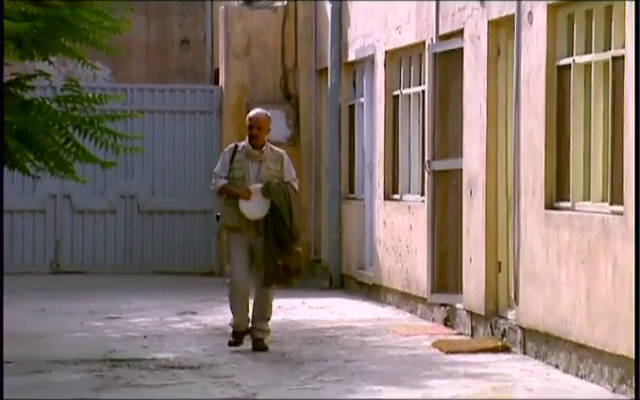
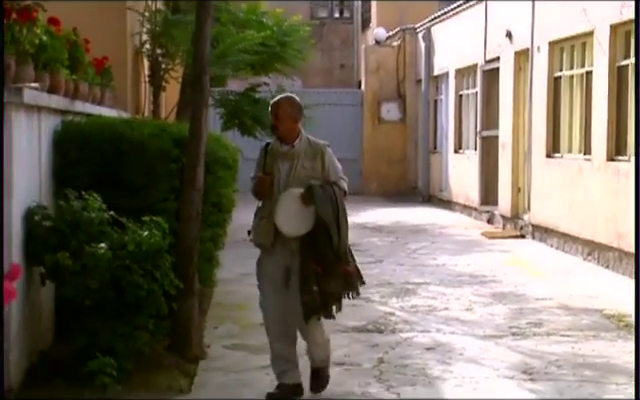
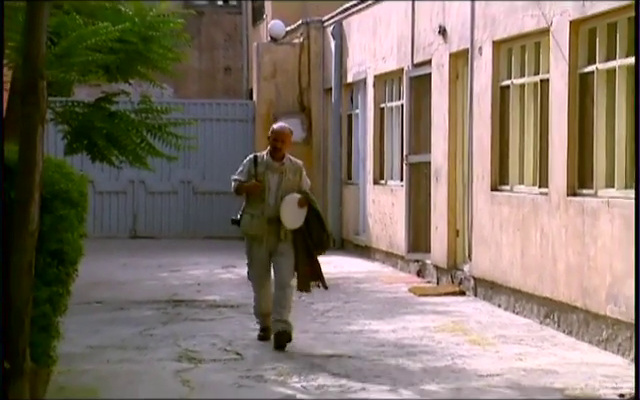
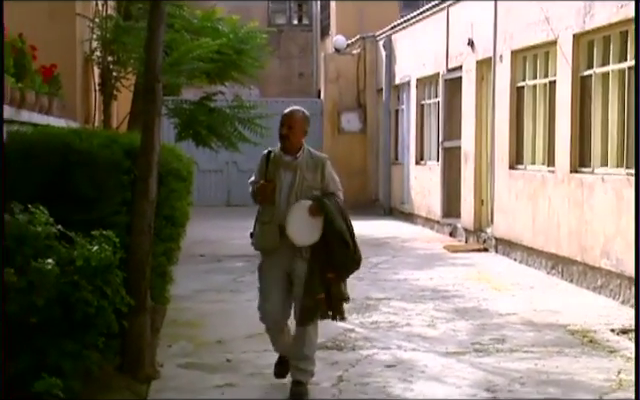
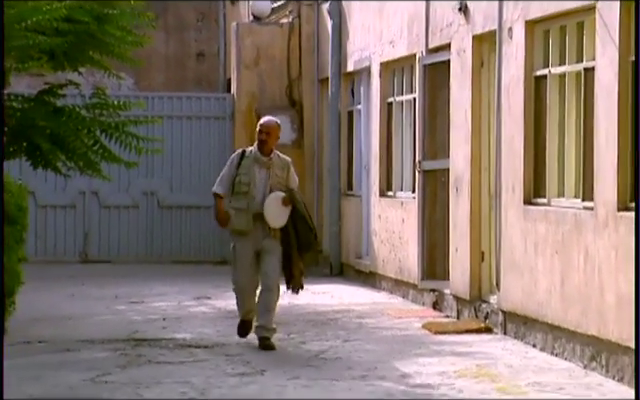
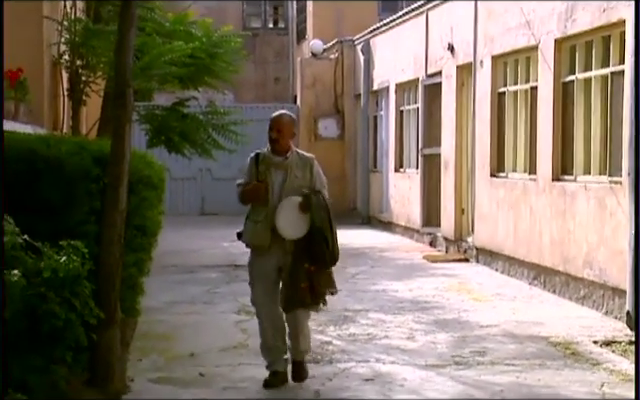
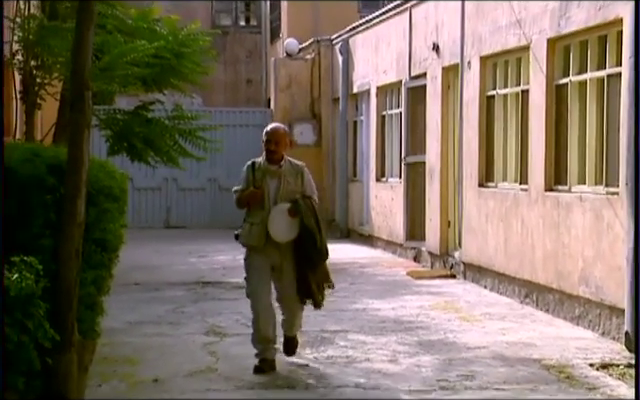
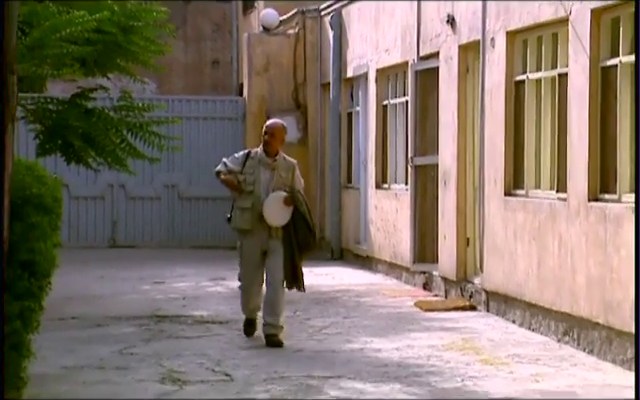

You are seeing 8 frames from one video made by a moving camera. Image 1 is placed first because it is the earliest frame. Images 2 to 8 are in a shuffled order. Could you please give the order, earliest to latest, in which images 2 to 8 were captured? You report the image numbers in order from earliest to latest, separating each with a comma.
5, 8, 3, 7, 6, 4, 2
